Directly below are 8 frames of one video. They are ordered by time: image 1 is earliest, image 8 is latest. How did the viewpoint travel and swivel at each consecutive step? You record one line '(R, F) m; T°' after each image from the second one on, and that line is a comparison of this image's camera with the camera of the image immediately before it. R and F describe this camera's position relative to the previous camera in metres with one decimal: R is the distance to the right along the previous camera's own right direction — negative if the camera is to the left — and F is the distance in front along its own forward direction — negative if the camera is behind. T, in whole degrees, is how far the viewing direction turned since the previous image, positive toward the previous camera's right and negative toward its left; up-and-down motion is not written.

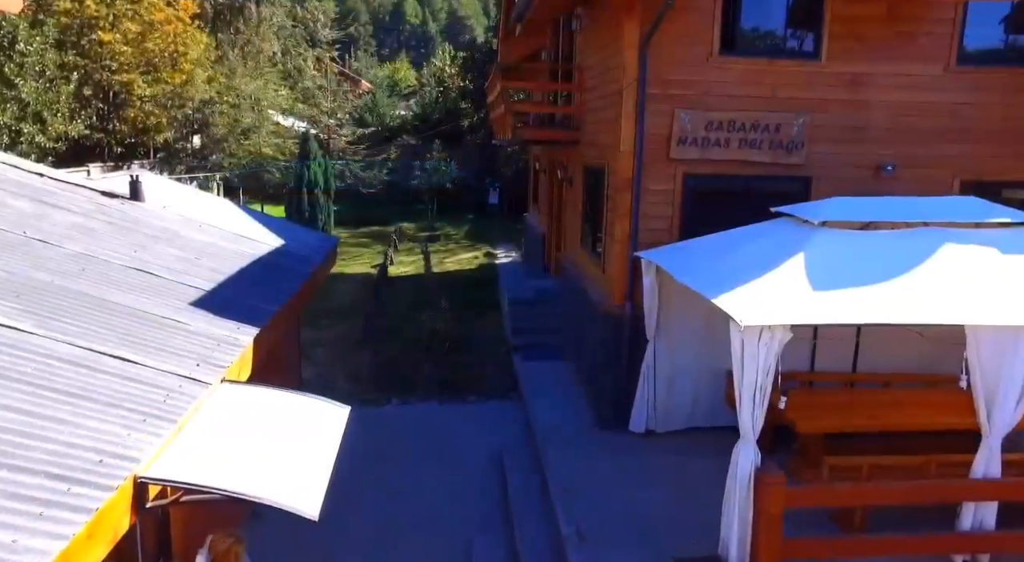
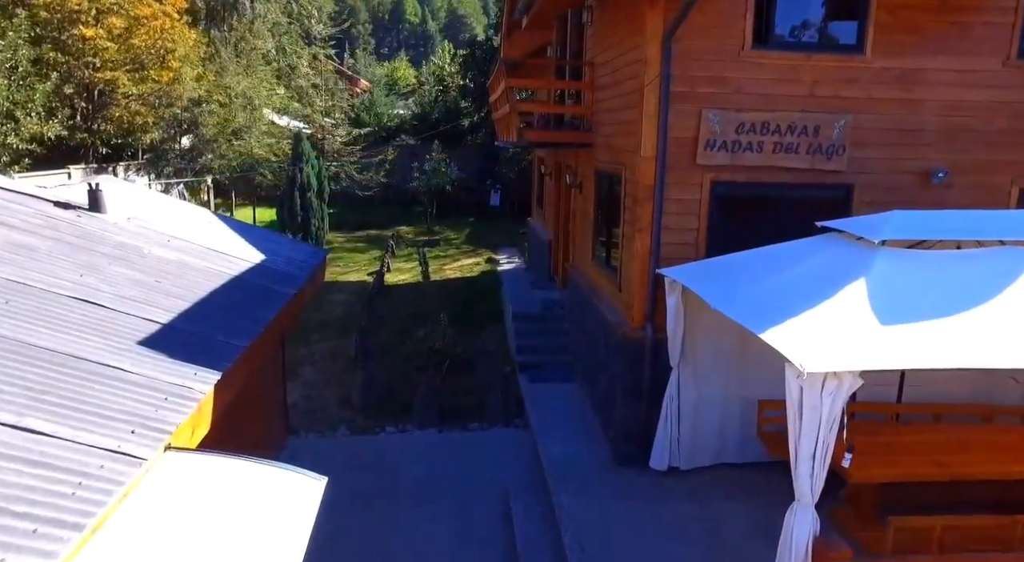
(-0.1, +0.8) m; 0°
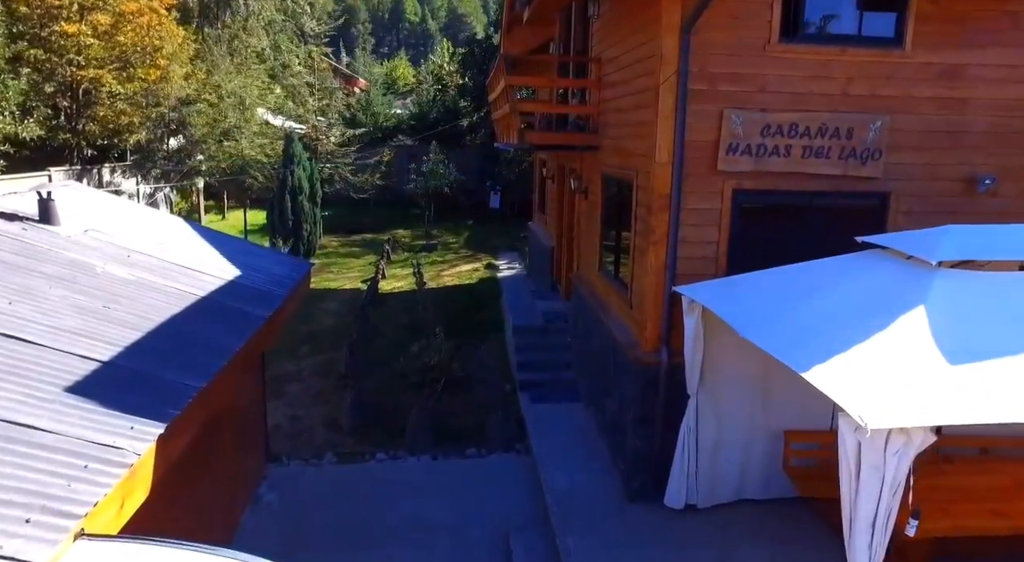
(0.0, +0.7) m; 0°
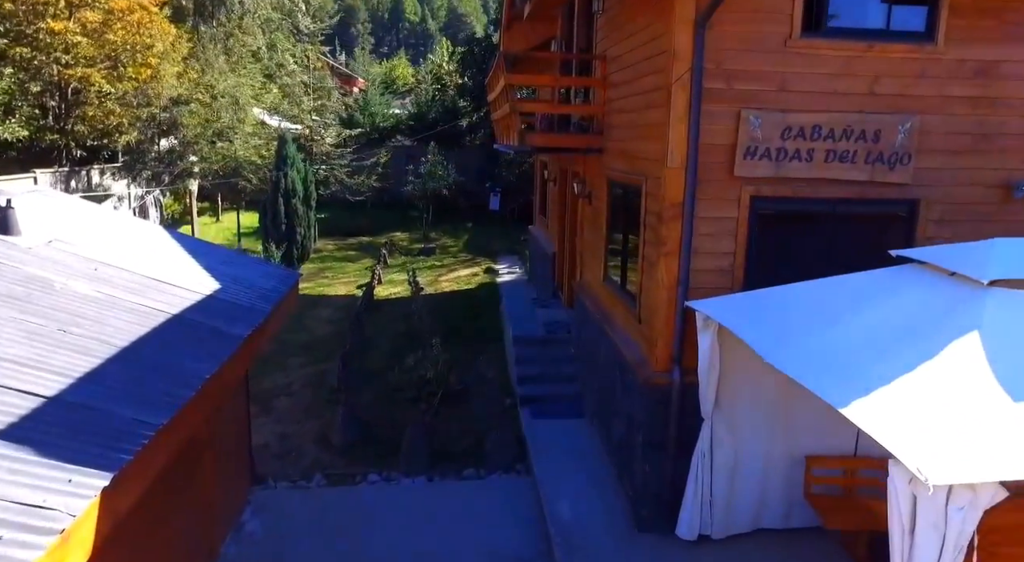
(0.0, +0.5) m; 0°
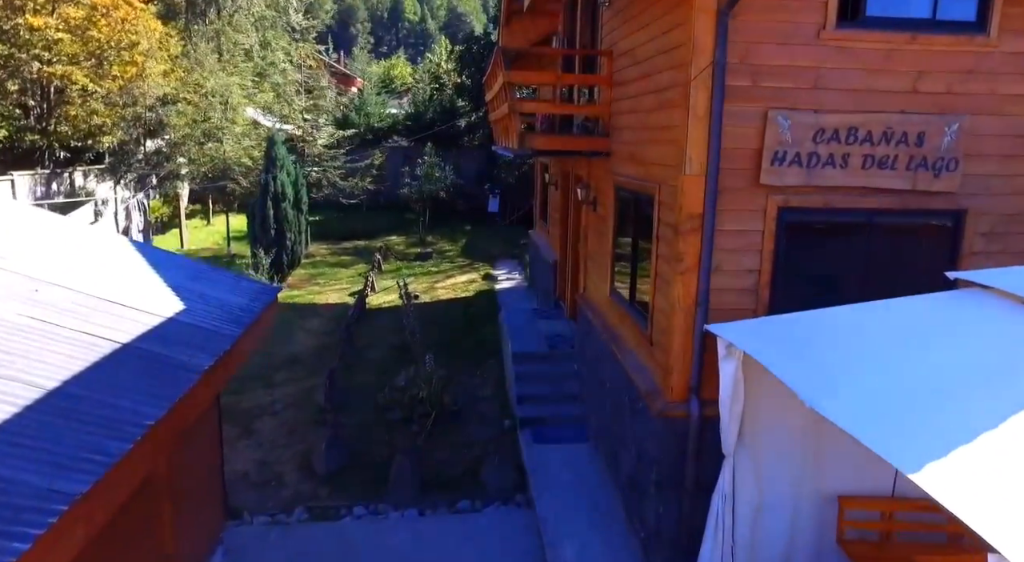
(0.0, +0.7) m; 0°
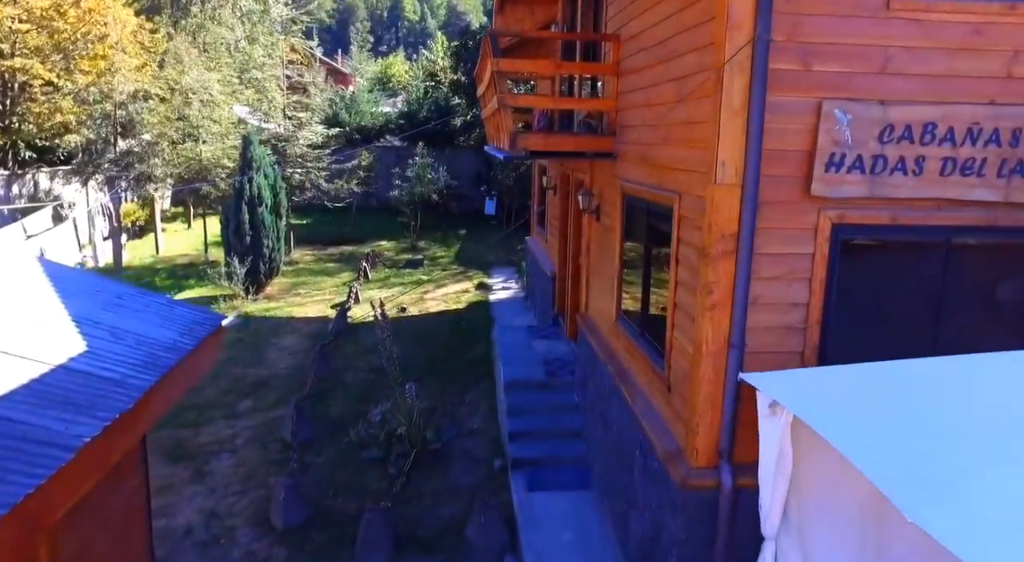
(+0.1, +1.1) m; 0°
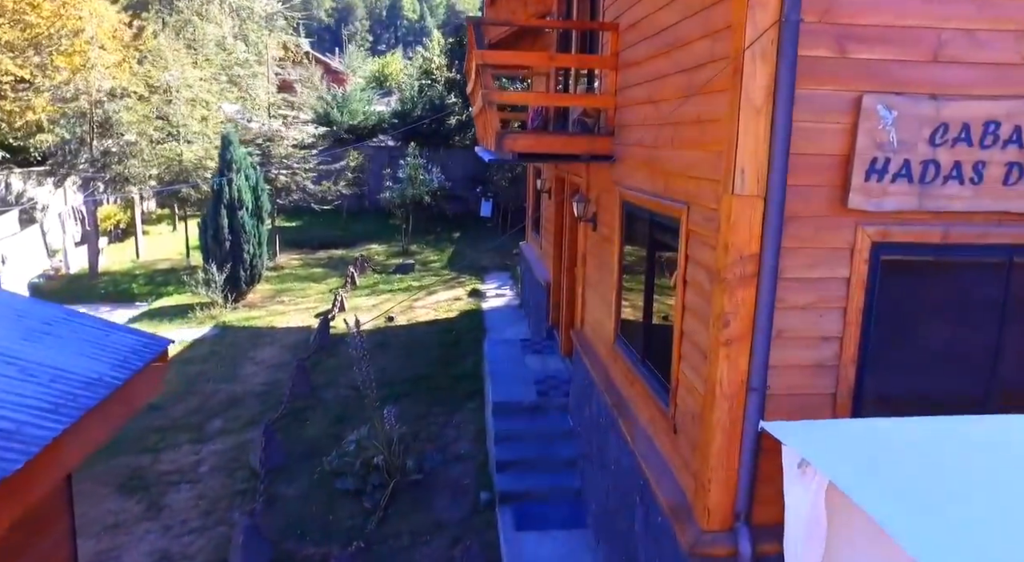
(+0.1, +0.7) m; 0°
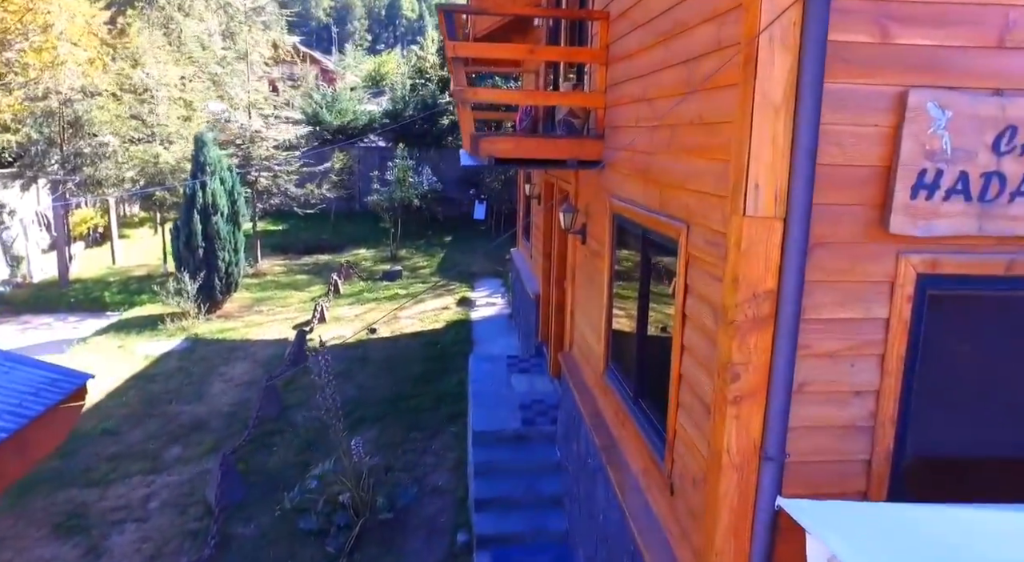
(+0.2, +0.7) m; 0°
